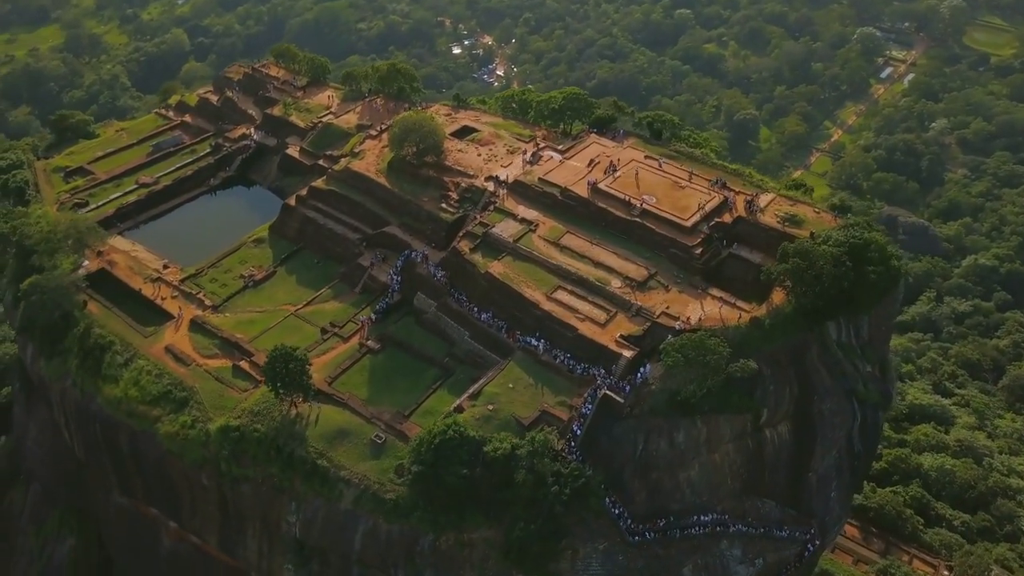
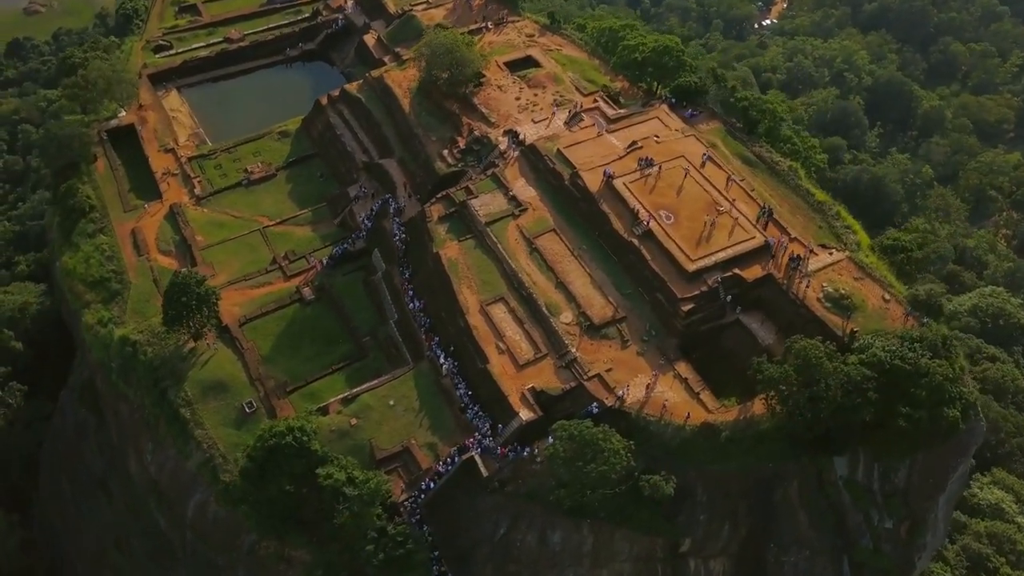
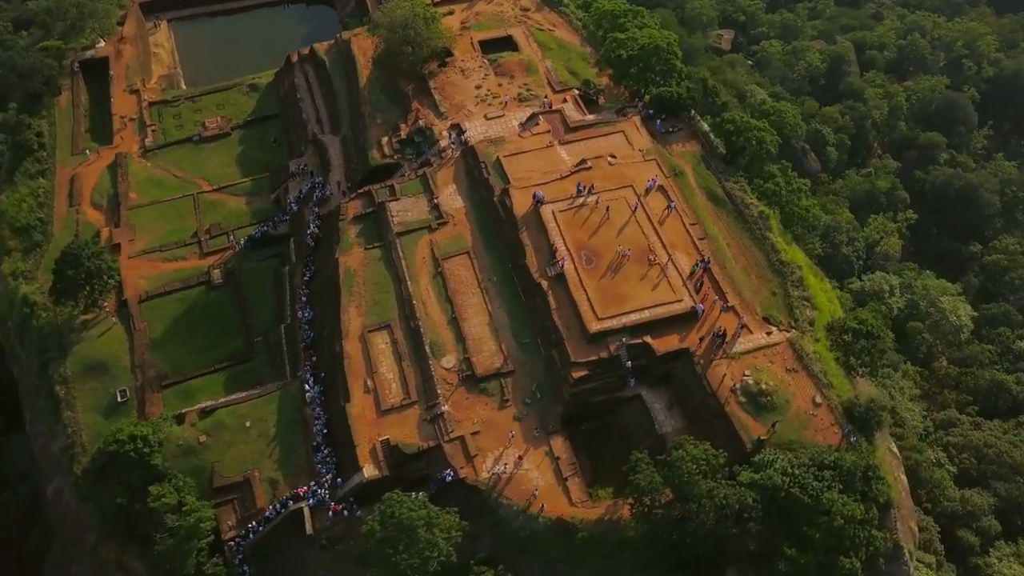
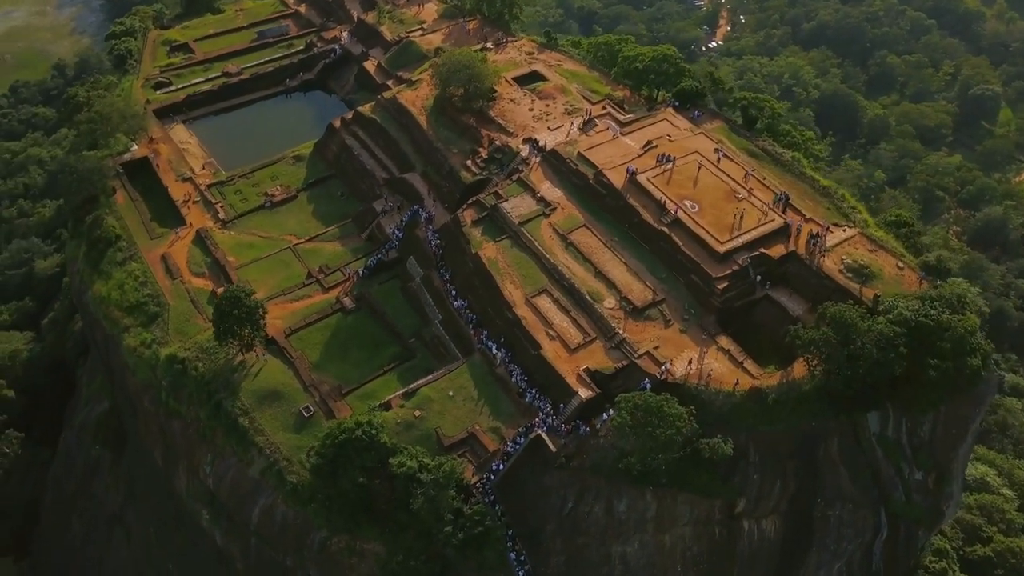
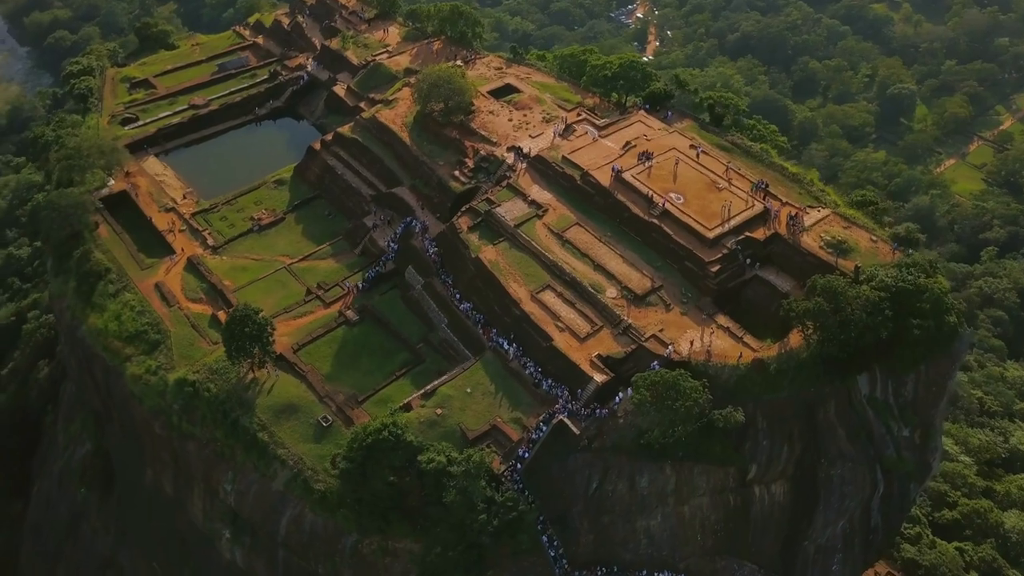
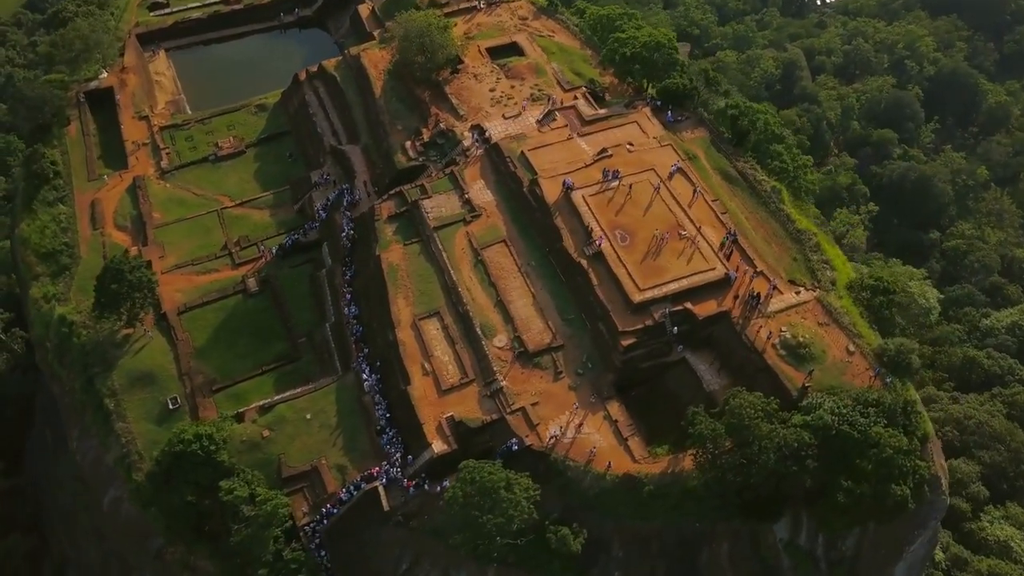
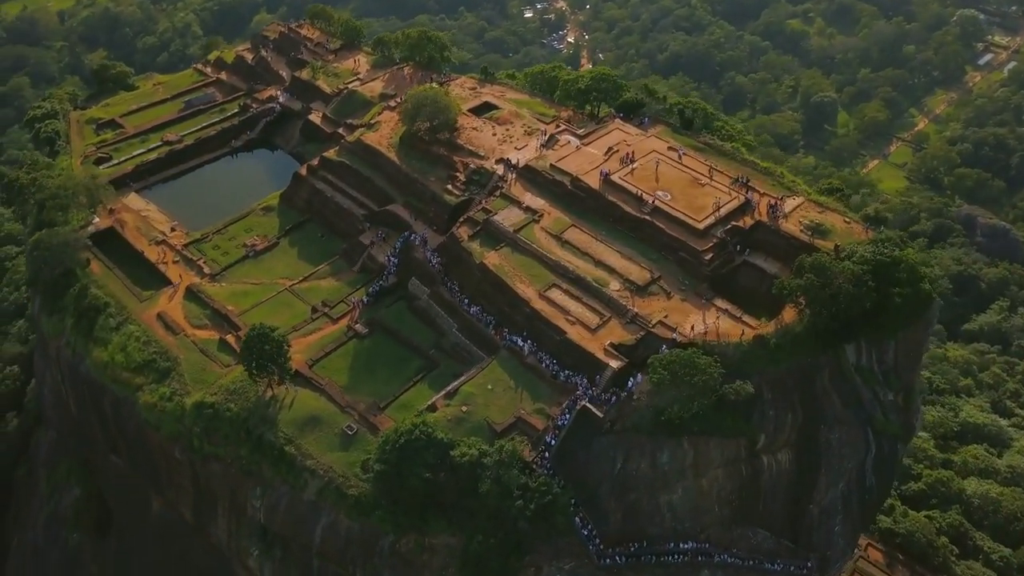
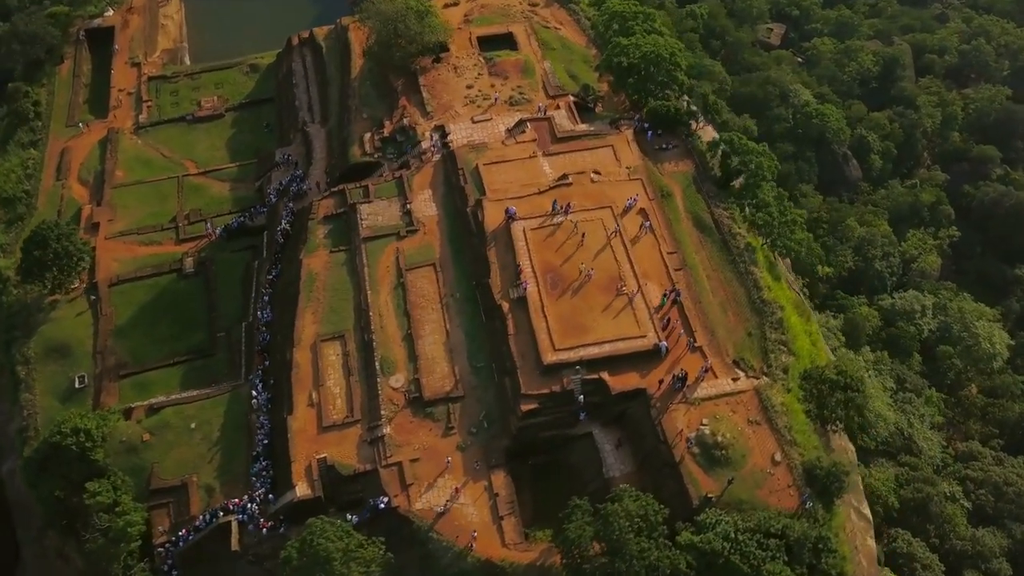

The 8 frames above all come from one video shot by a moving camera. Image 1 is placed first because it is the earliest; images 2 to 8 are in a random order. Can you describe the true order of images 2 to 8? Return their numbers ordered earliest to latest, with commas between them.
7, 5, 4, 2, 6, 3, 8
